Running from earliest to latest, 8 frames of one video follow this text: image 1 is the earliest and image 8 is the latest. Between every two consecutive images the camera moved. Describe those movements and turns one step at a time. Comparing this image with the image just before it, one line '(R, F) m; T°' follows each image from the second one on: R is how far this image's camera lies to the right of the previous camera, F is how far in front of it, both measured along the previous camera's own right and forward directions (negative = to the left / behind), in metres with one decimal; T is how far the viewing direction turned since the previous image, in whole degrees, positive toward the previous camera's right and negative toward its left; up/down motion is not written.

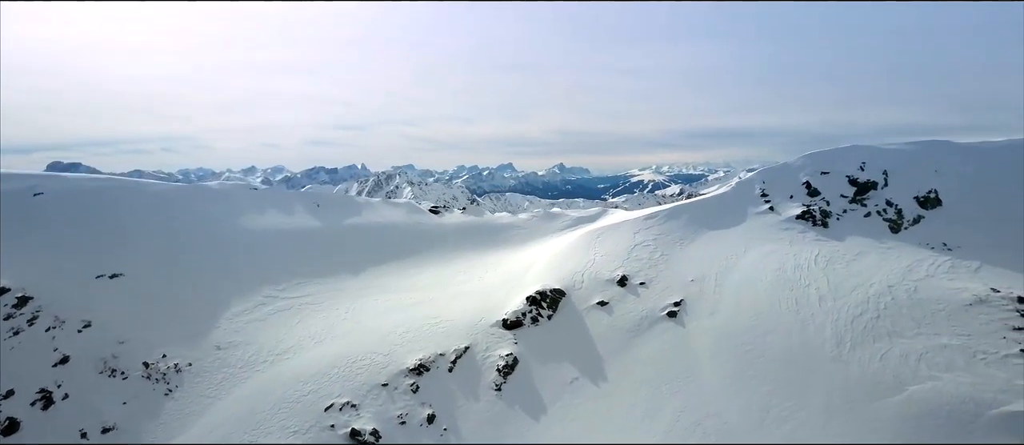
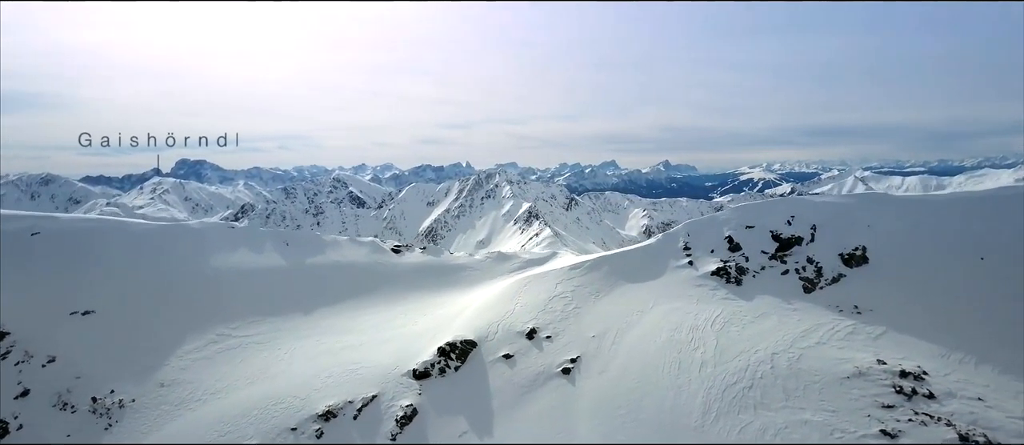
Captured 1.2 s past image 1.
(+5.5, -0.5) m; -7°
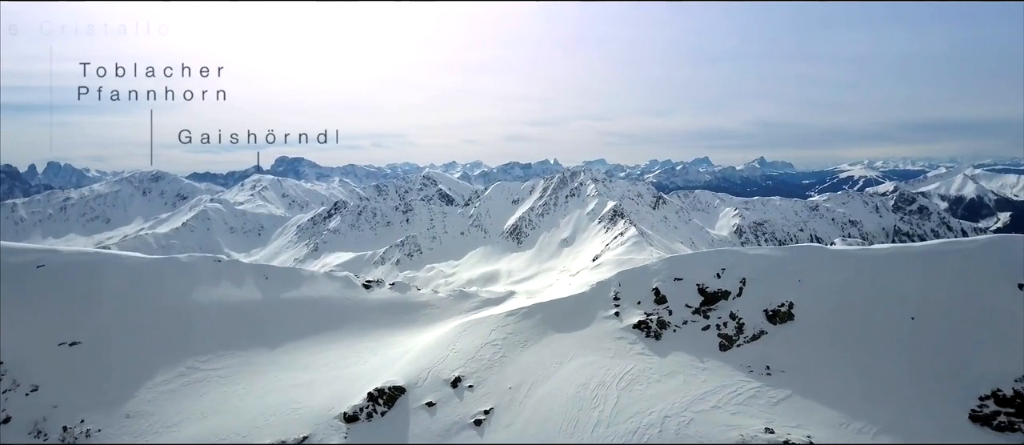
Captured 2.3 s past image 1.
(+4.8, -0.4) m; -6°
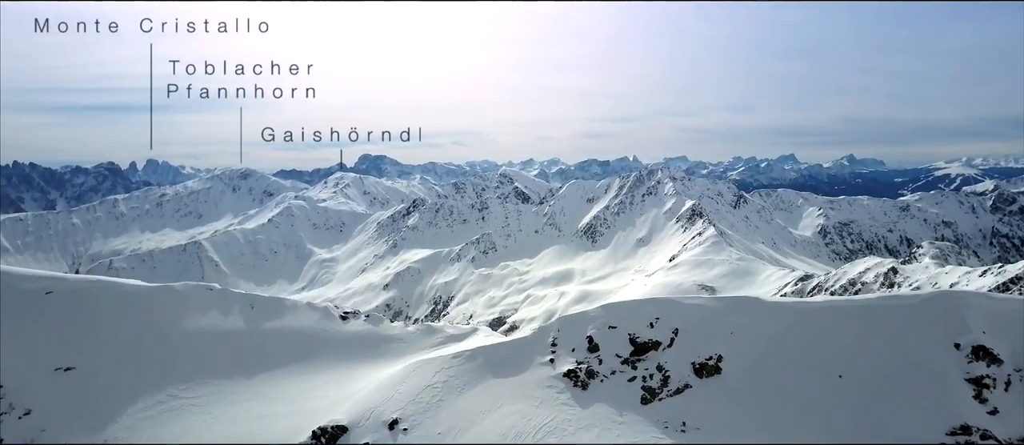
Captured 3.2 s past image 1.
(+4.3, -0.4) m; -5°
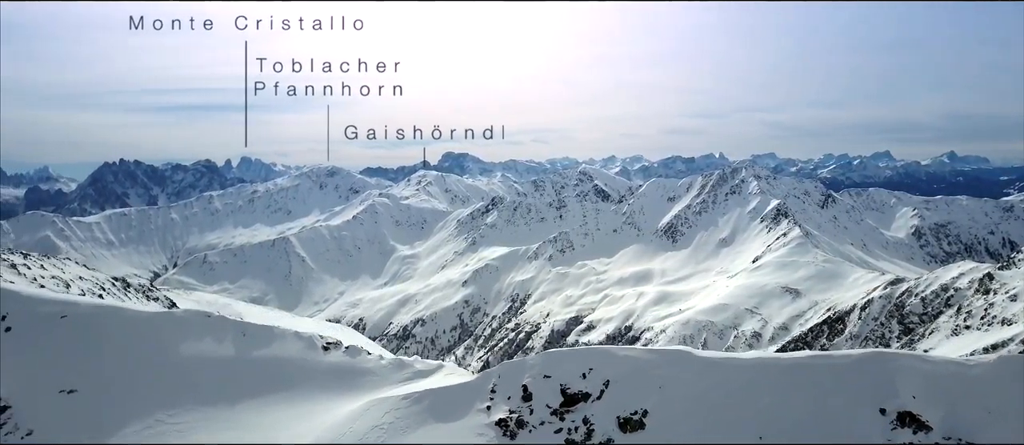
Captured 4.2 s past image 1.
(+4.4, -0.3) m; -6°
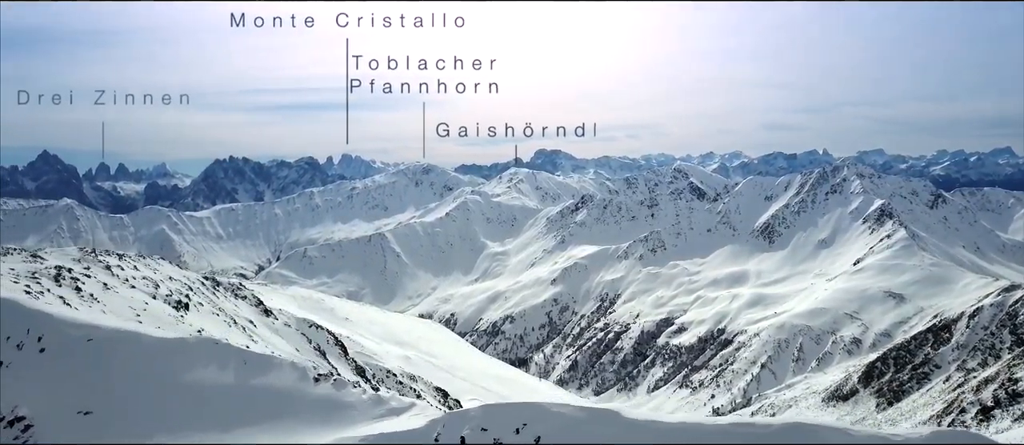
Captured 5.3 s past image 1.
(+4.8, -0.3) m; -6°
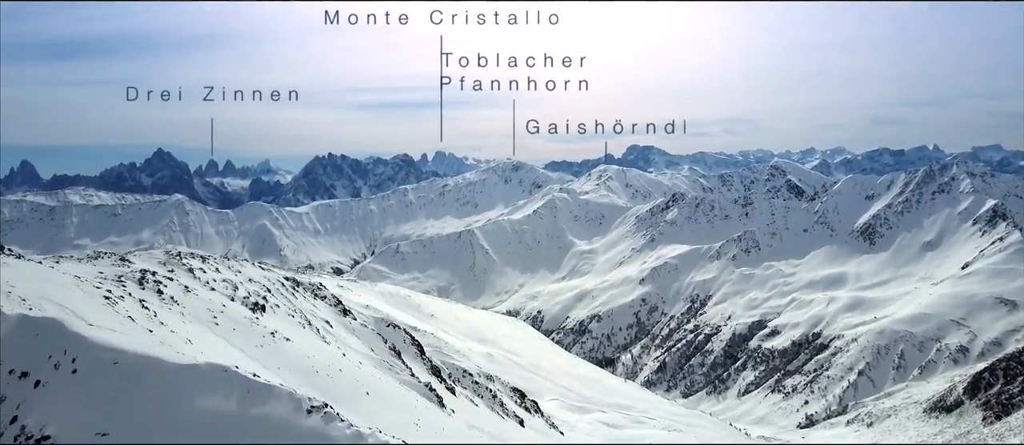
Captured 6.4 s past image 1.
(+4.9, -0.4) m; -6°
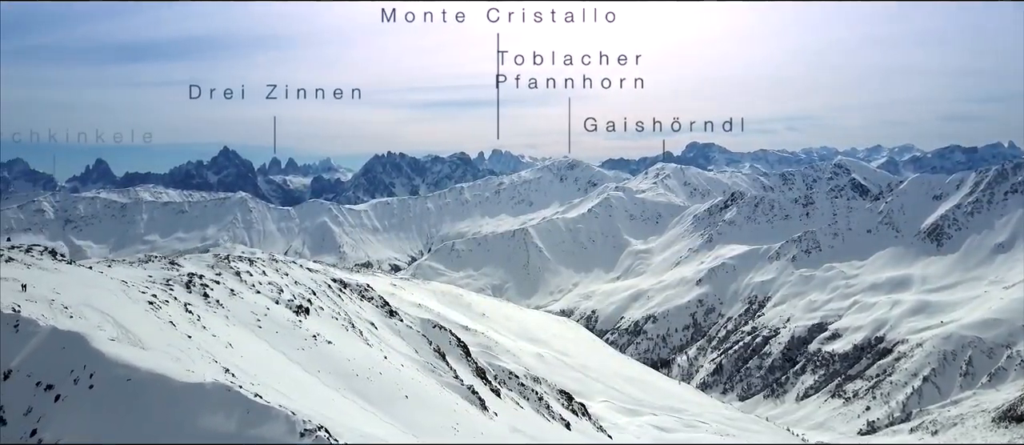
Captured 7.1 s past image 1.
(+3.3, -0.3) m; -4°
